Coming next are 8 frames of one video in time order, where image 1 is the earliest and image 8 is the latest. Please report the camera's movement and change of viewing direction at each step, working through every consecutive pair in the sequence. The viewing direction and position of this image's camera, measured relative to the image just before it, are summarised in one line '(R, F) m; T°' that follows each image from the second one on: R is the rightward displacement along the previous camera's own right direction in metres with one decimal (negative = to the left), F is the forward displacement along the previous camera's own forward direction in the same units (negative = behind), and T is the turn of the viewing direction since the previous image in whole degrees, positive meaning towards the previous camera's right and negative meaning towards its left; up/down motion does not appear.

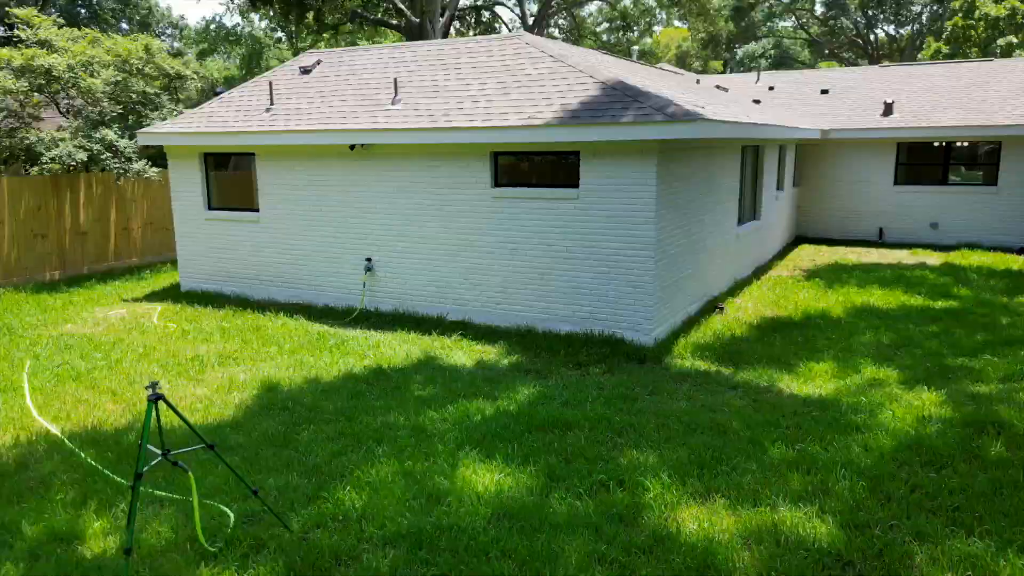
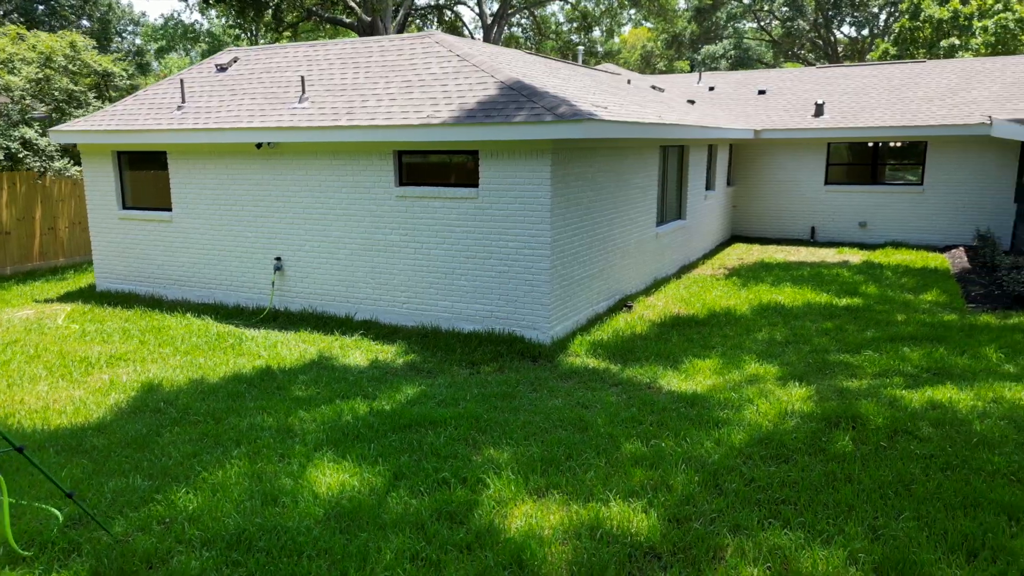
(+0.7, 0.0) m; +2°
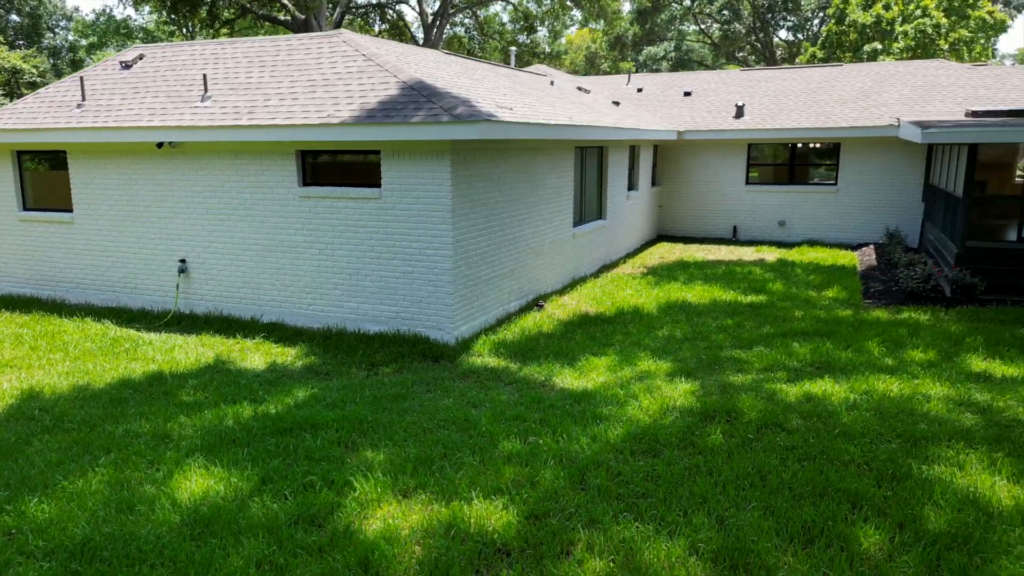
(+0.5, 0.0) m; +4°
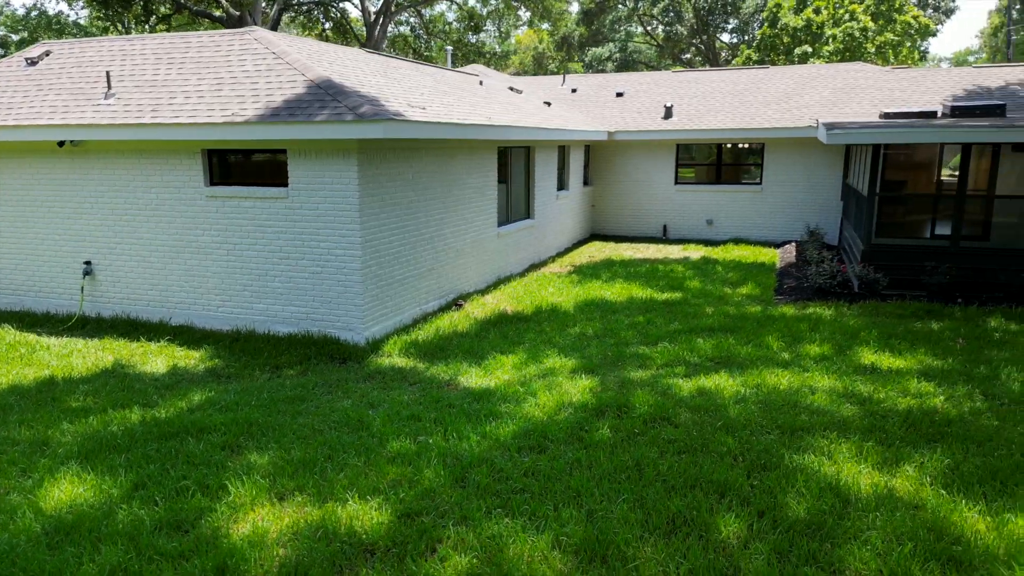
(+0.4, 0.0) m; +3°
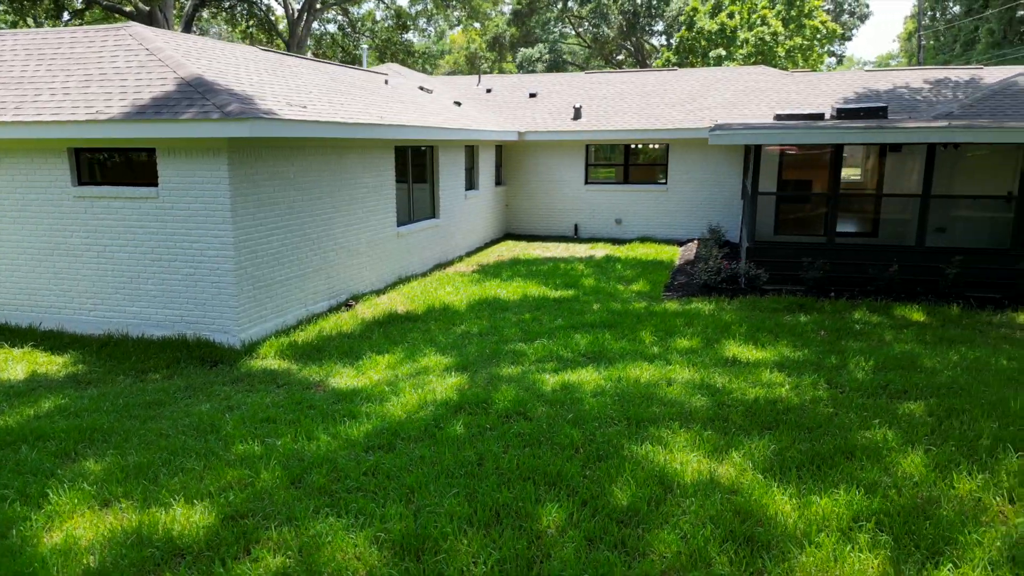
(+0.6, -0.1) m; +4°
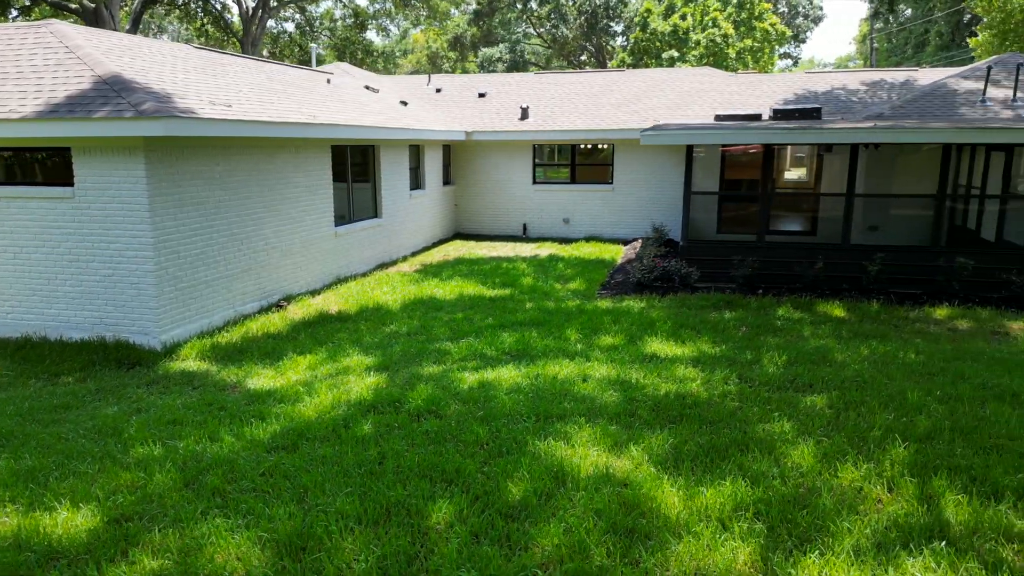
(+0.4, 0.0) m; +2°
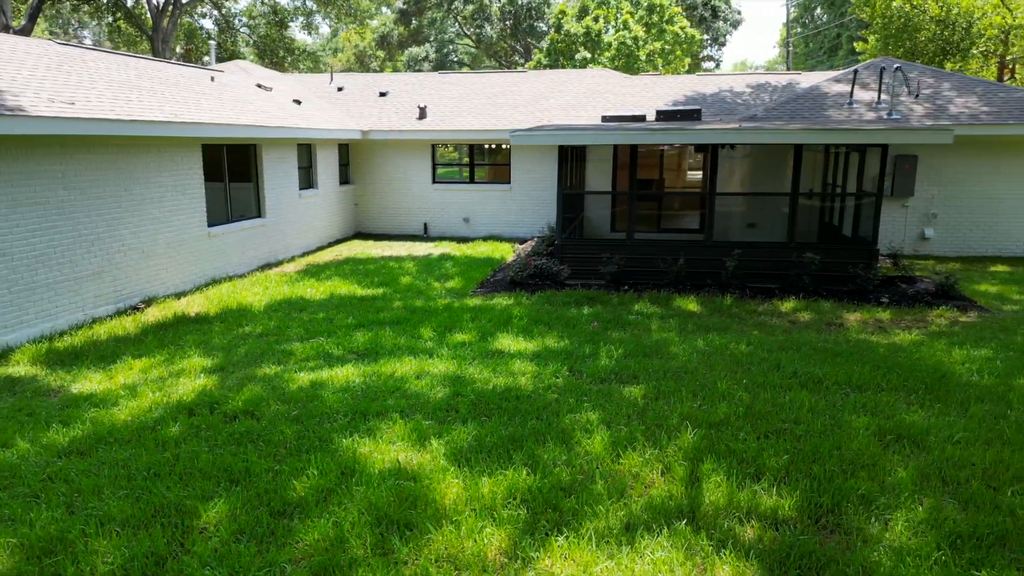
(+0.9, -0.1) m; +4°
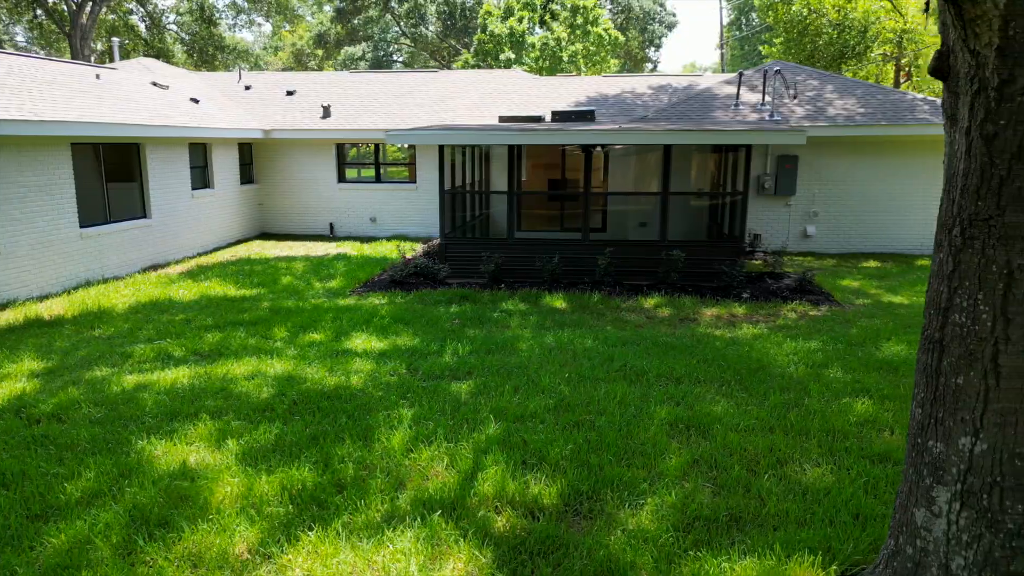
(+0.9, -0.1) m; +4°
